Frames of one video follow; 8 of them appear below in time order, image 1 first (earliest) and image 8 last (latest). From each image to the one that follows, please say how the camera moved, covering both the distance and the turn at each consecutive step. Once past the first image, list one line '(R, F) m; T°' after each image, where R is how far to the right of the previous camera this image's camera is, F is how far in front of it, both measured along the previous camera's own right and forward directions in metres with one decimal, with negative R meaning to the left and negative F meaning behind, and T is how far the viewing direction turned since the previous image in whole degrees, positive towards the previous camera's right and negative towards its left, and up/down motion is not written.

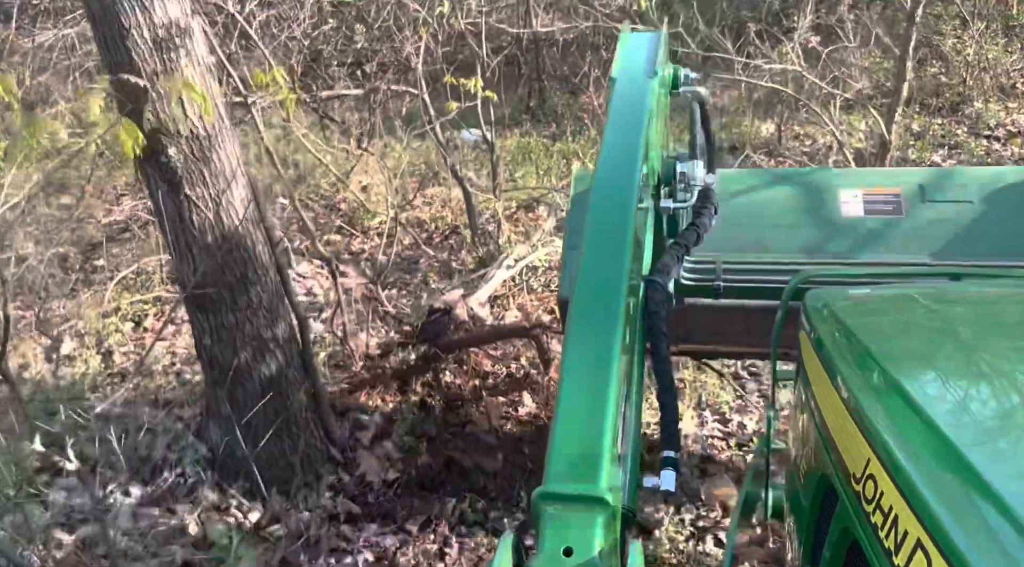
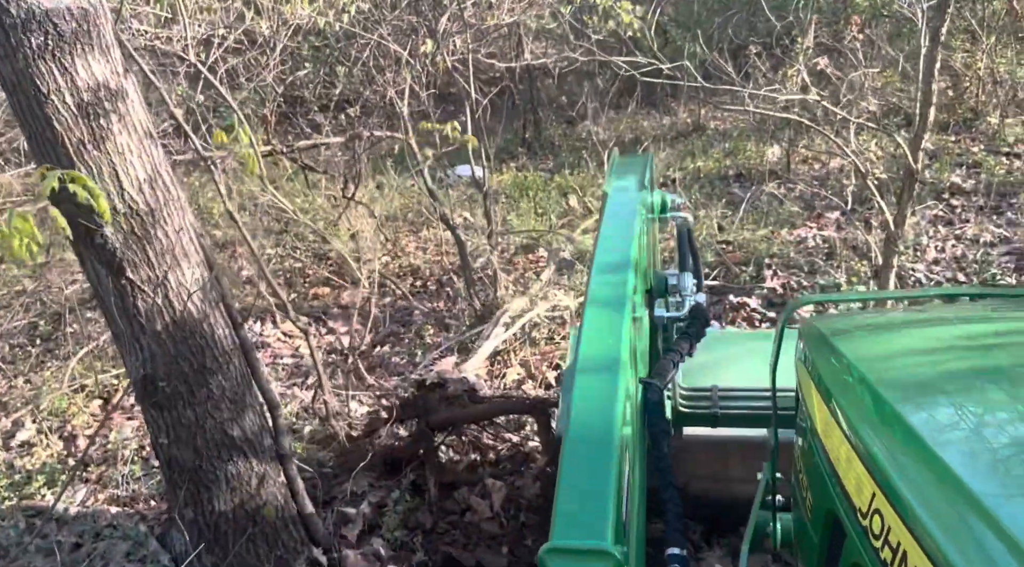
(0.0, +0.4) m; 0°
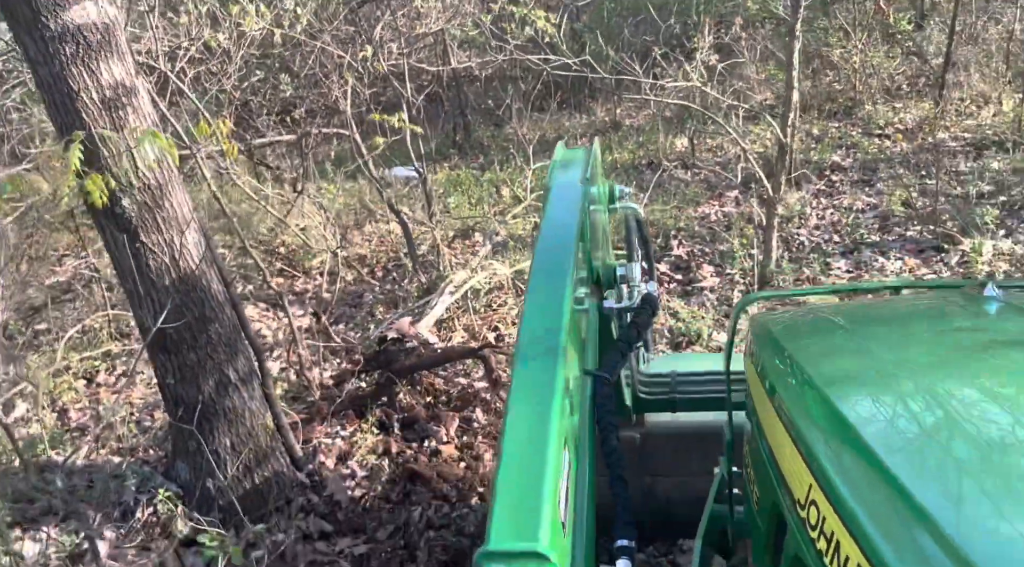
(0.0, -0.7) m; +4°
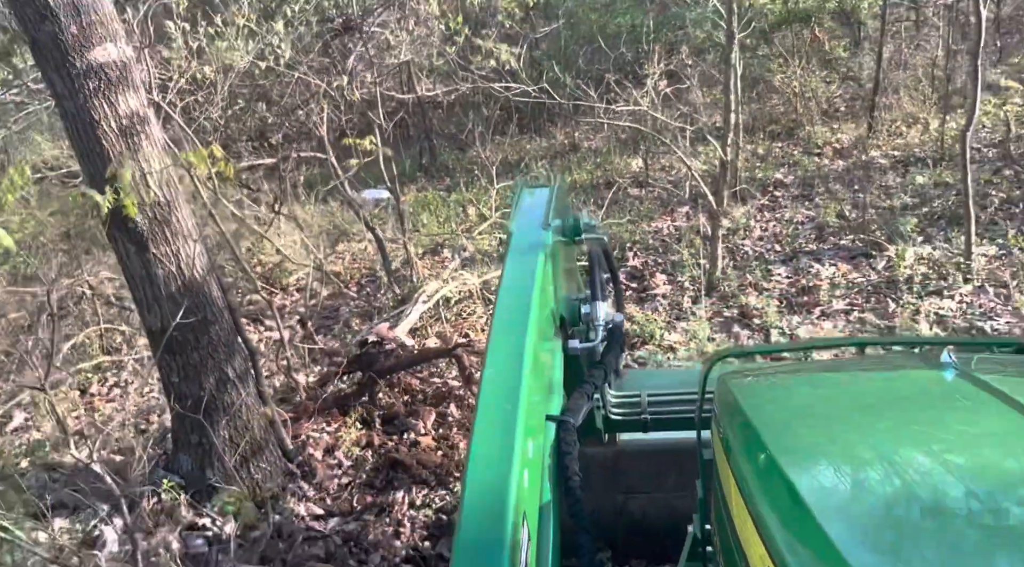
(0.0, -0.5) m; +2°
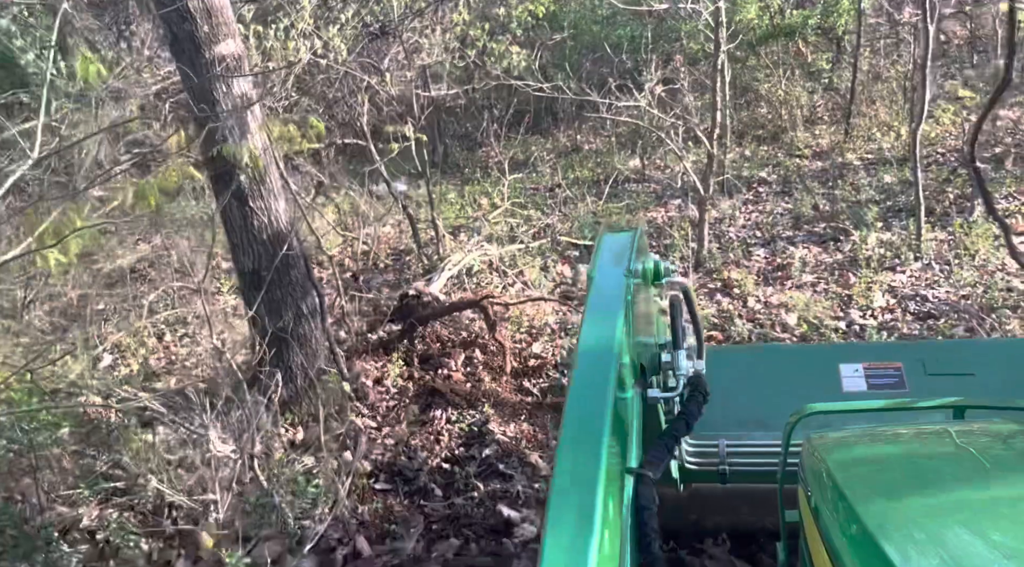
(-0.1, -0.9) m; 0°
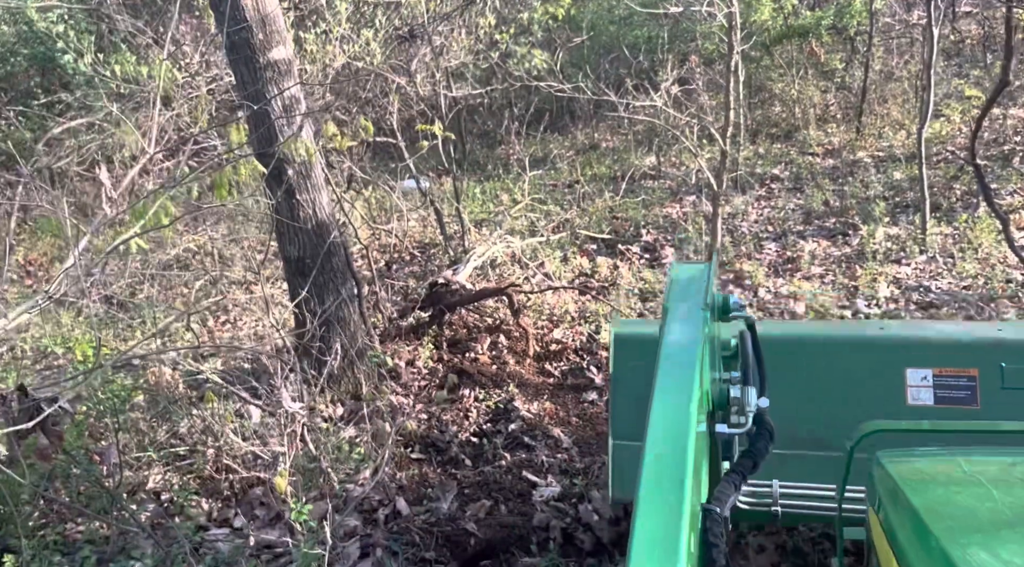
(0.0, -0.4) m; -1°
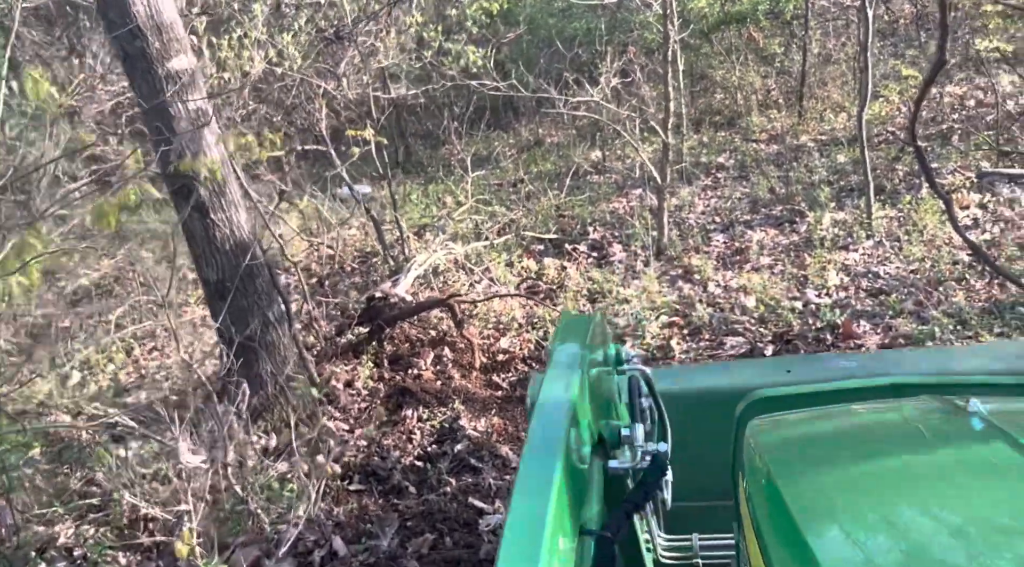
(+0.1, +0.3) m; +3°
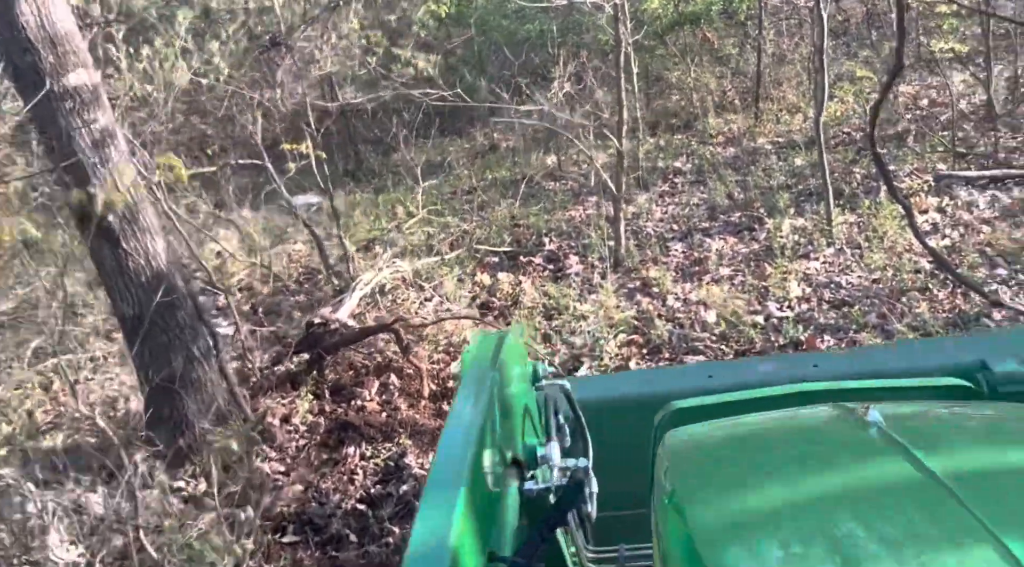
(+0.1, +0.4) m; +2°
